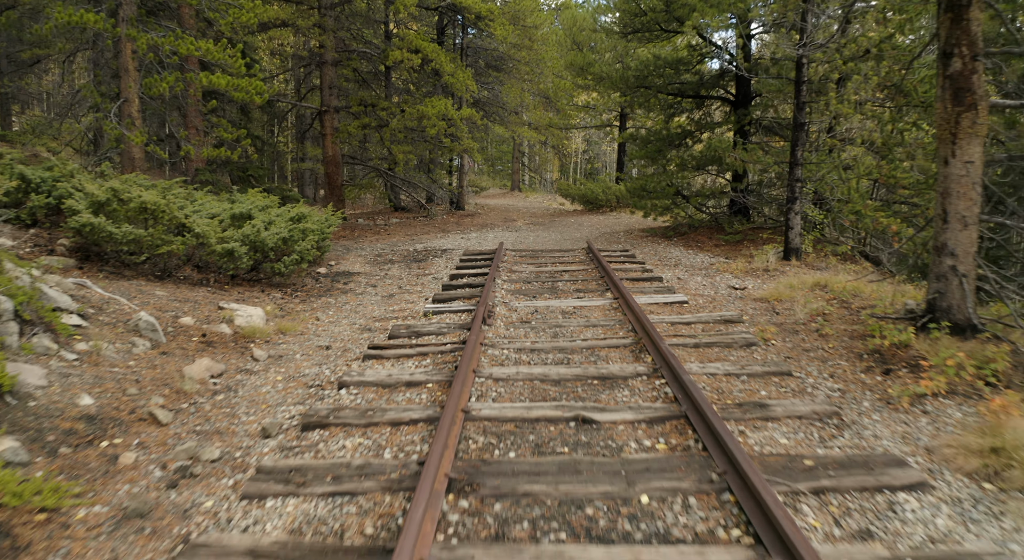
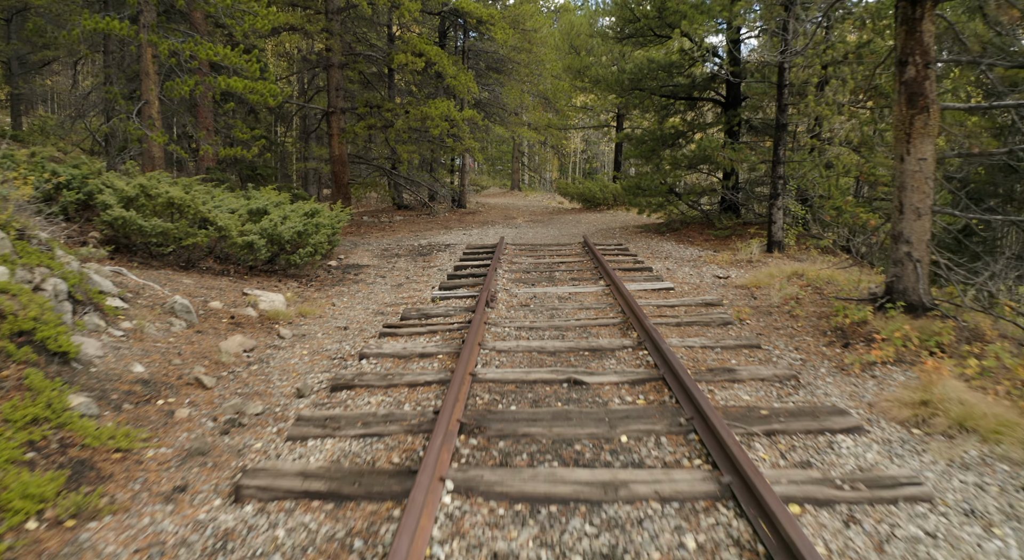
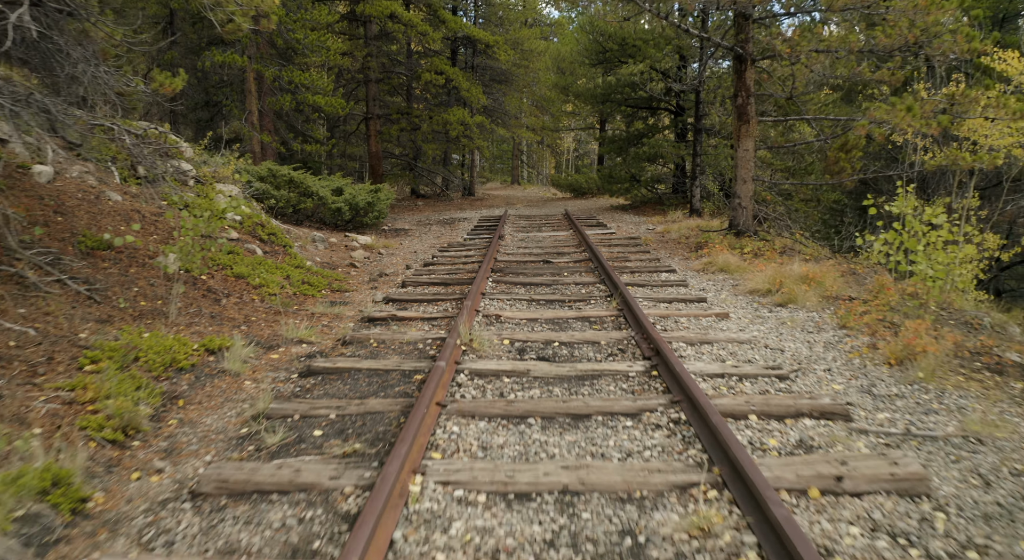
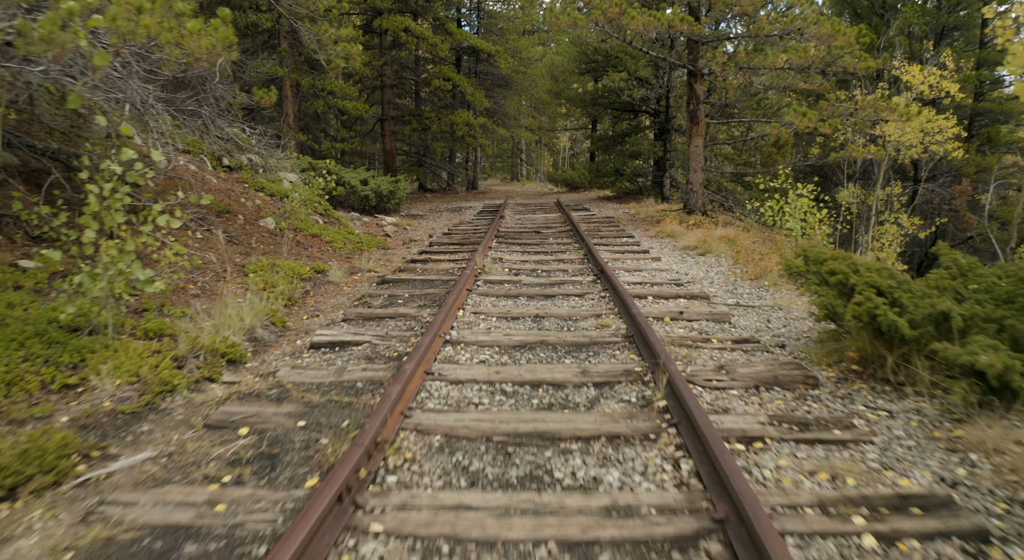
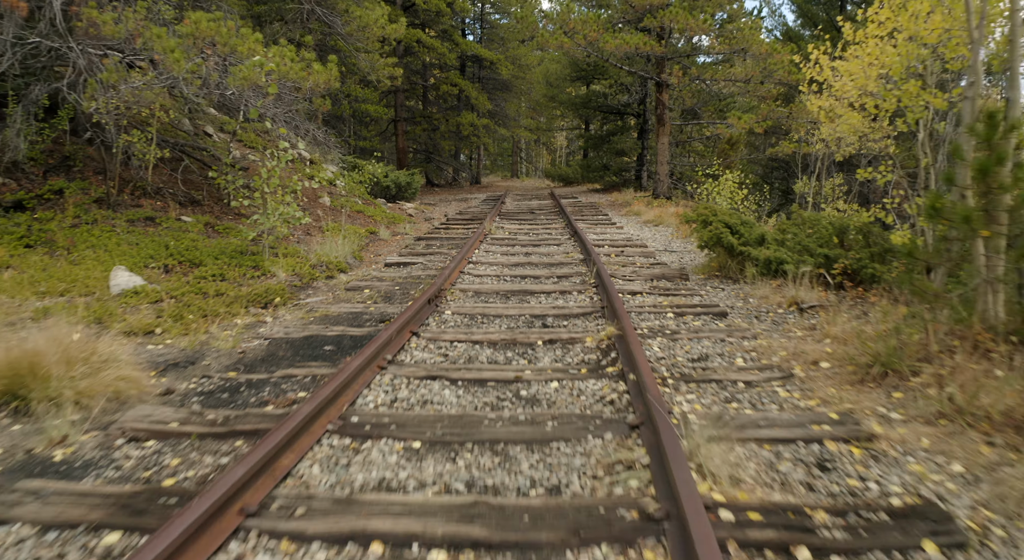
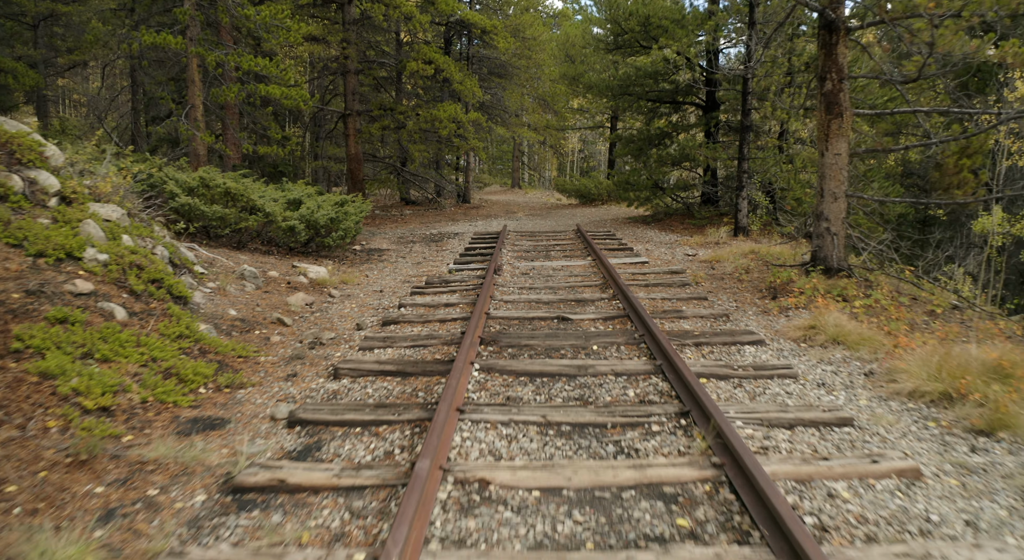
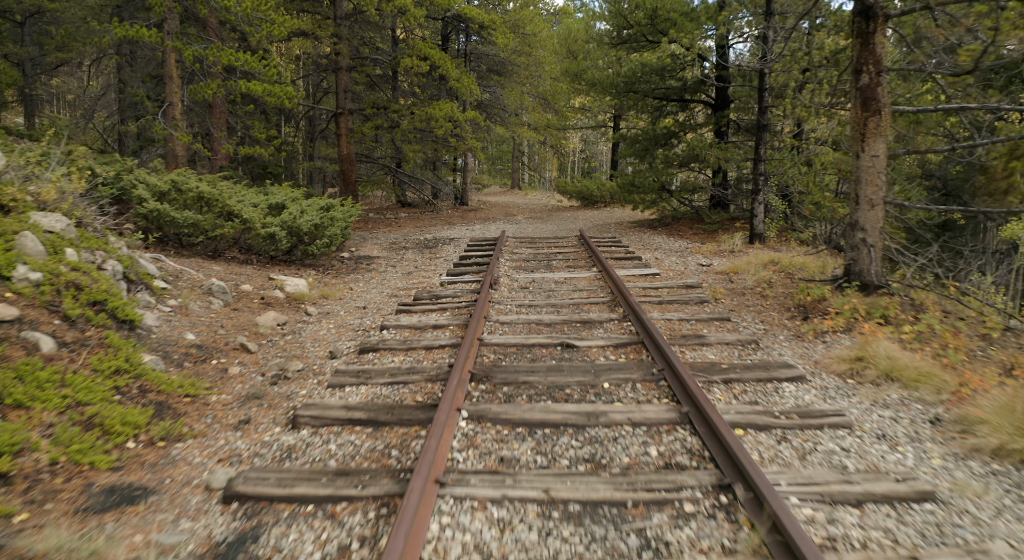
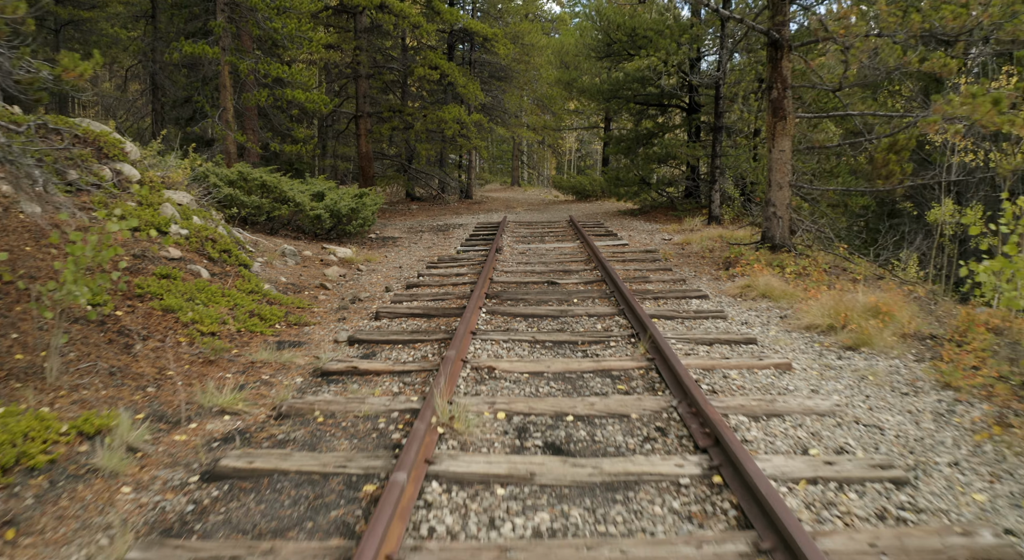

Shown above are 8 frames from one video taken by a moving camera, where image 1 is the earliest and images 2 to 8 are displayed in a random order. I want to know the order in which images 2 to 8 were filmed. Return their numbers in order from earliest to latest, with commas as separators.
2, 7, 6, 8, 3, 4, 5
